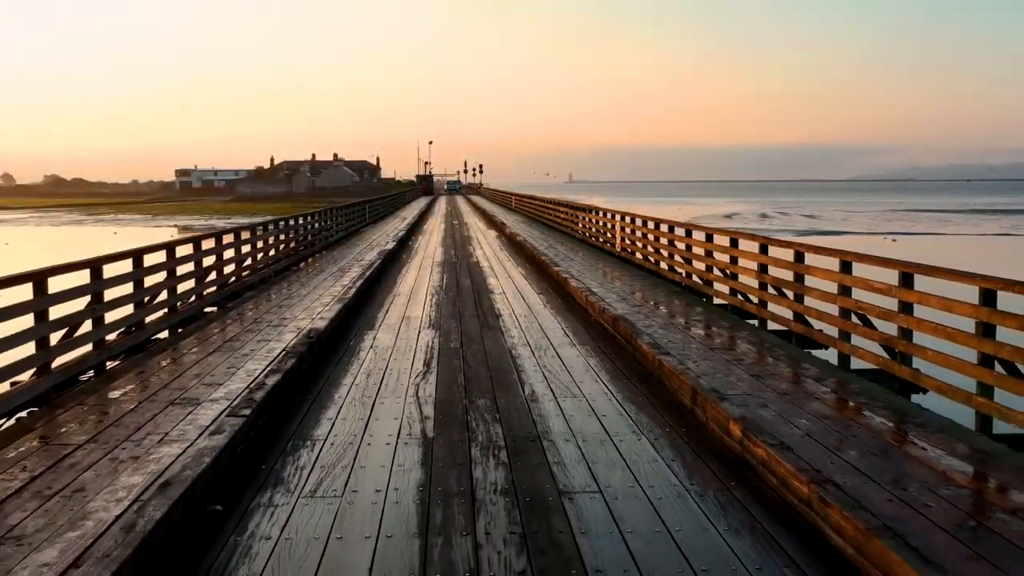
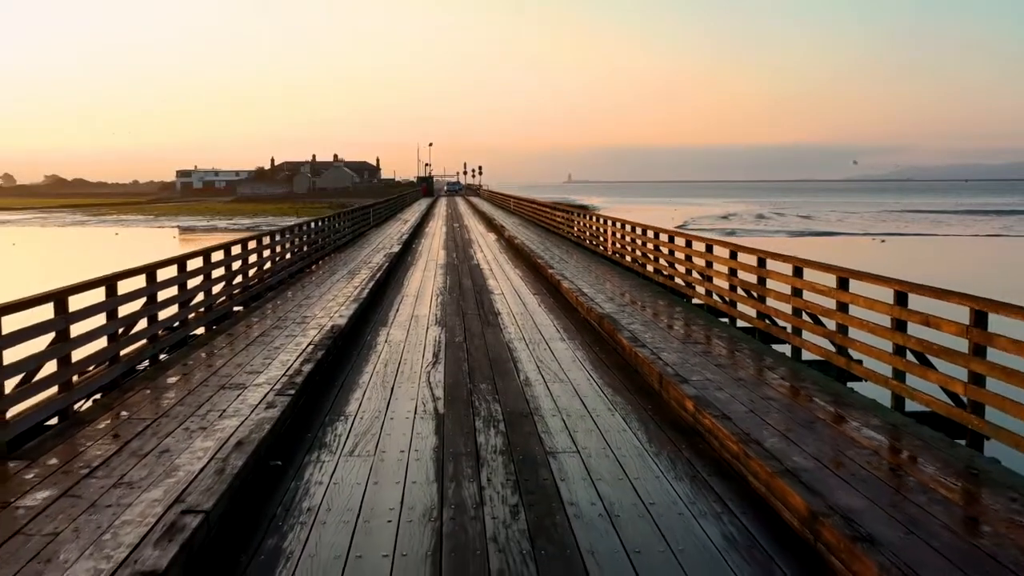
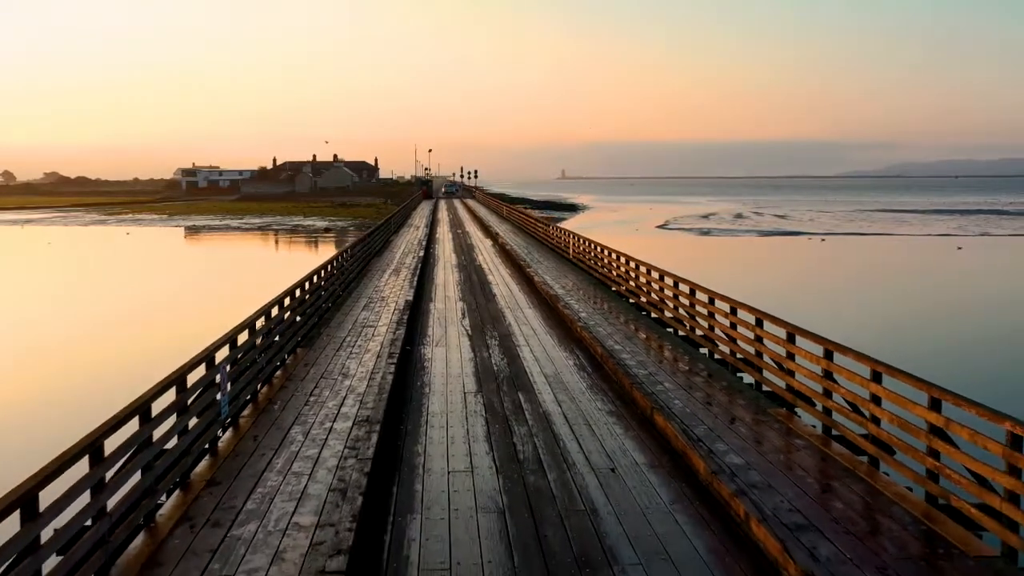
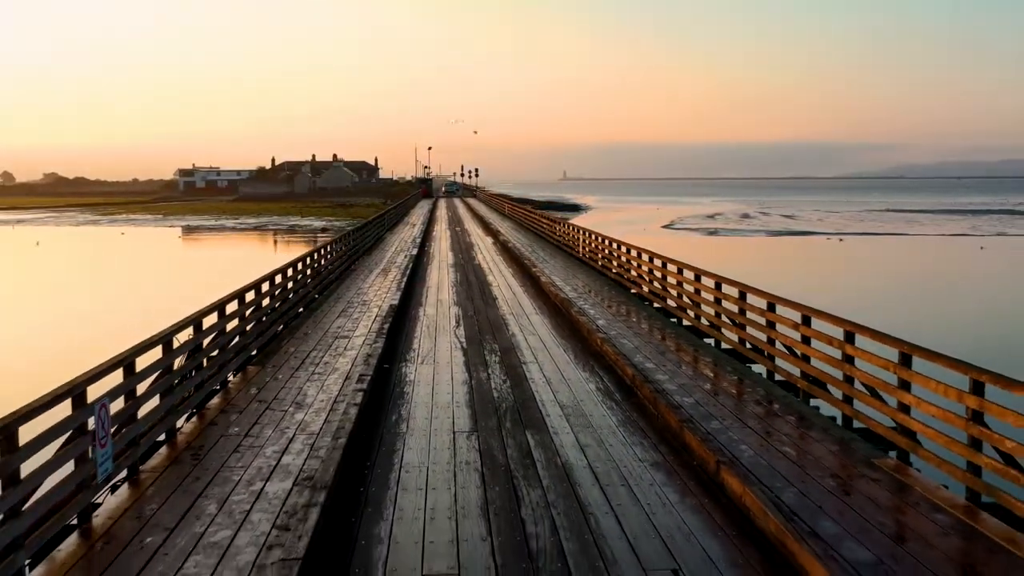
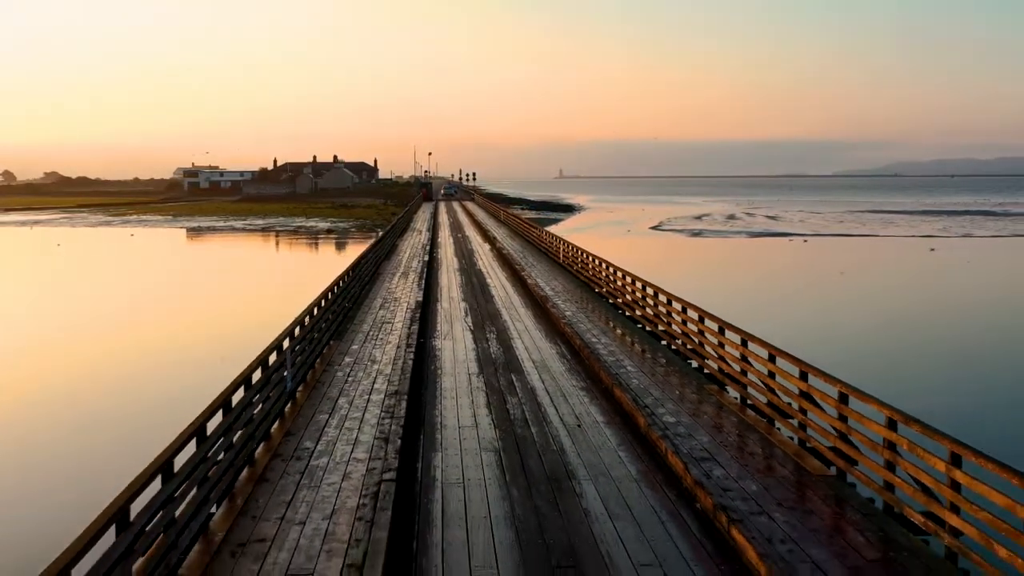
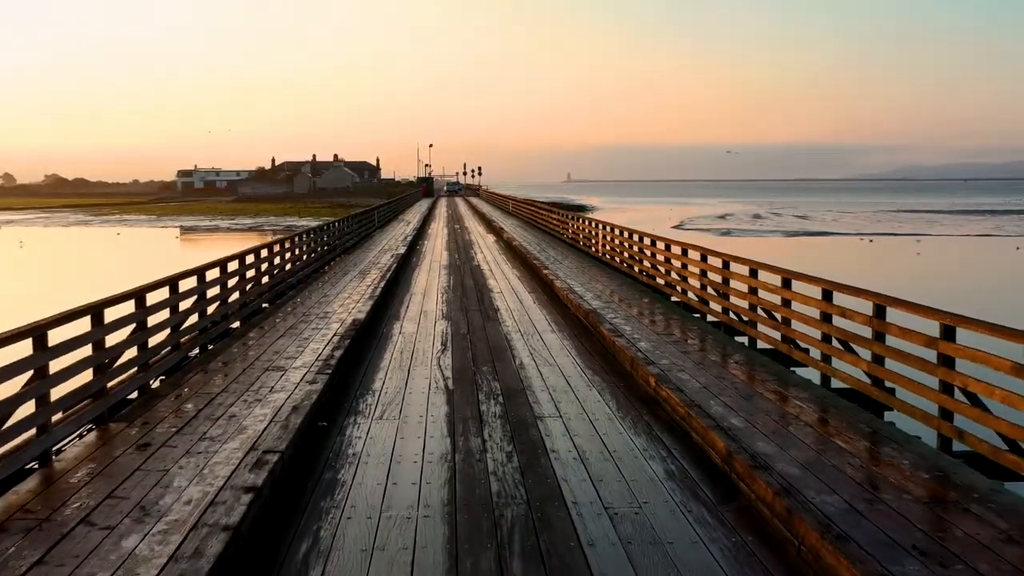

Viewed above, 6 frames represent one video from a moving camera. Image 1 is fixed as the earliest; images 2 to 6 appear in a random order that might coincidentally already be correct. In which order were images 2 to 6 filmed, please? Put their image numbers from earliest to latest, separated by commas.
2, 6, 4, 3, 5
